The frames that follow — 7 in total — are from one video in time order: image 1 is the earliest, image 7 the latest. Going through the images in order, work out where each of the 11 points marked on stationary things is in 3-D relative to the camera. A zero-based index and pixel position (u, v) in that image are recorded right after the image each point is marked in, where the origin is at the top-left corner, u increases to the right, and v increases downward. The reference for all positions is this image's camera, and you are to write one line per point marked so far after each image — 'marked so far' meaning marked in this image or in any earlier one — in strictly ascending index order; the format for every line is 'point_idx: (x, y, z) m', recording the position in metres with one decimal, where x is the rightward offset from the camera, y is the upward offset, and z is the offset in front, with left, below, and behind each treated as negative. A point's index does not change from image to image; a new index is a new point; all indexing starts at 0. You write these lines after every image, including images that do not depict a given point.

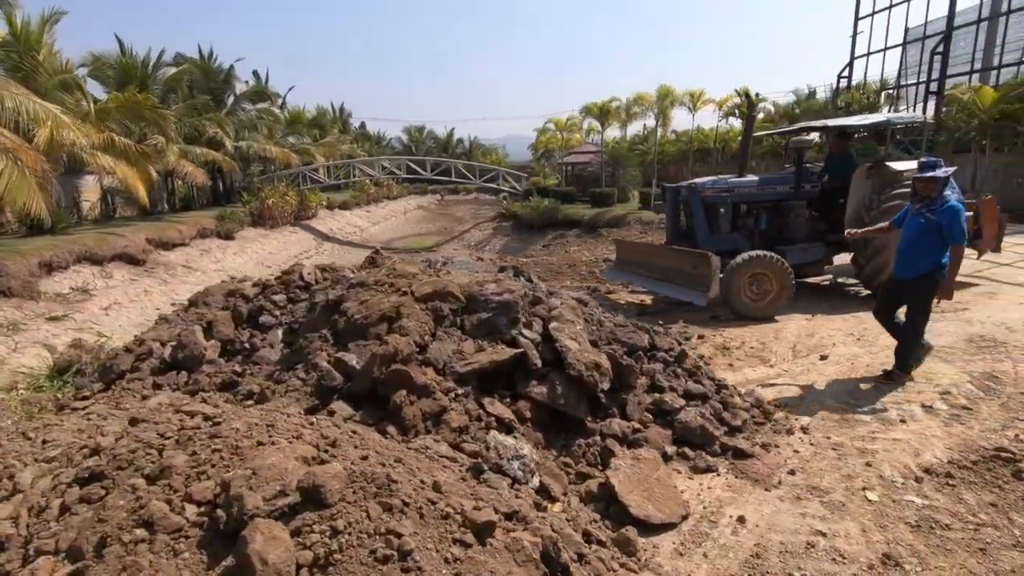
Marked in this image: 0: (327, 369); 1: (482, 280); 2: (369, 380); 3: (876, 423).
0: (-1.1, -0.5, +3.3) m
1: (-0.2, +0.1, +4.1) m
2: (-0.8, -0.5, +3.1) m
3: (+2.6, -1.0, +3.9) m
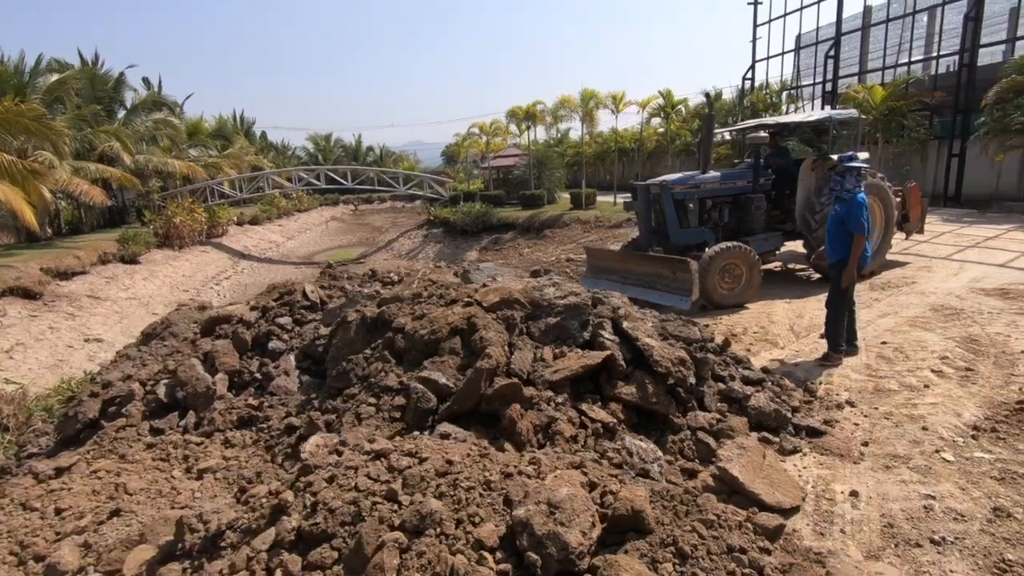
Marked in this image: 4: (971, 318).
0: (-0.5, -0.6, +3.1) m
1: (+0.2, 0.0, +4.0) m
2: (-0.2, -0.6, +2.9) m
3: (+3.1, -0.8, +4.2) m
4: (+5.0, -0.3, +5.8) m
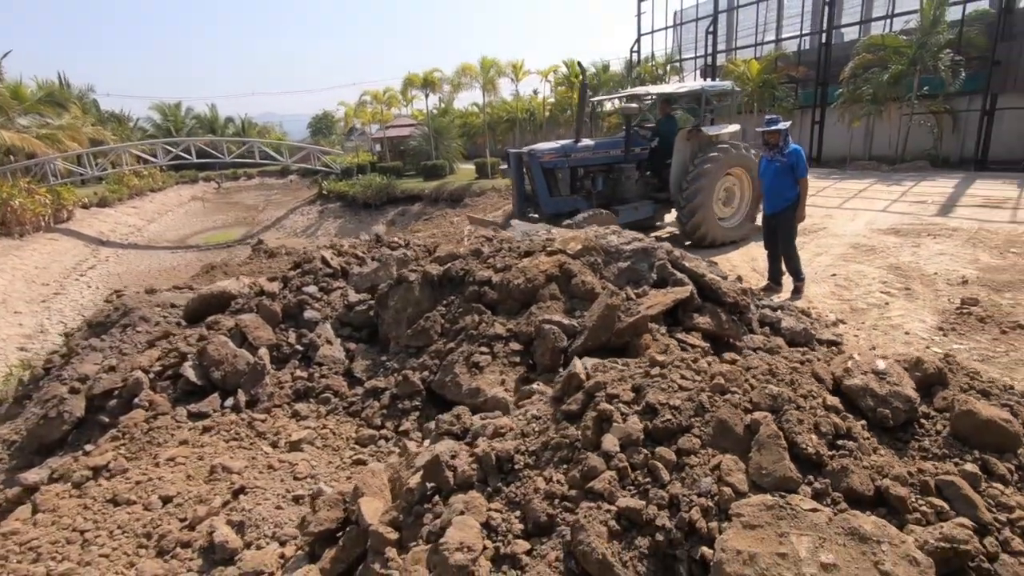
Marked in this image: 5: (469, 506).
0: (+0.2, -0.3, +3.2) m
1: (+0.7, +0.4, +4.2) m
2: (+0.6, -0.3, +3.2) m
3: (+3.5, -0.2, +5.2) m
4: (+4.9, +0.5, +7.1) m
5: (-0.1, -0.8, +1.9) m
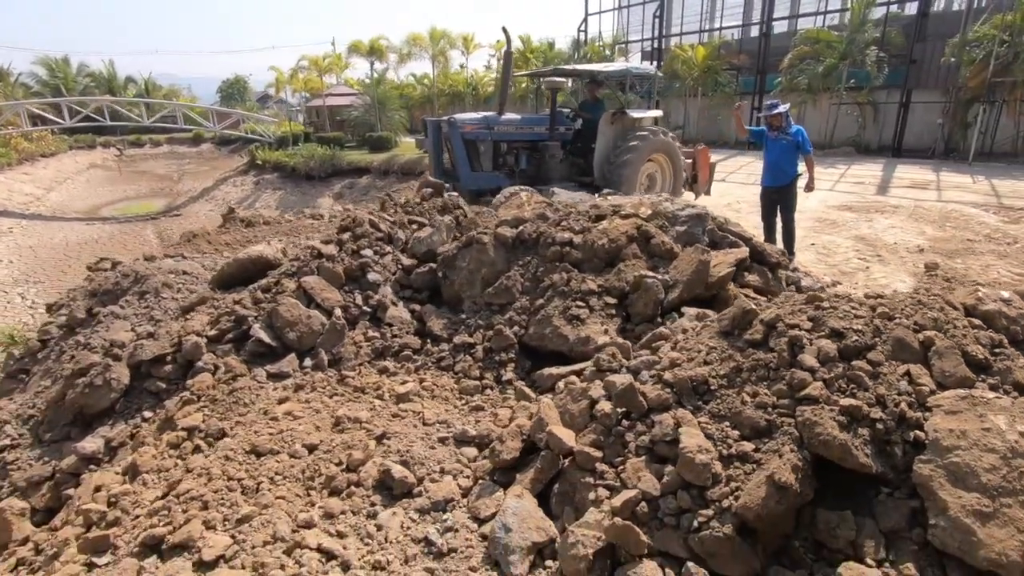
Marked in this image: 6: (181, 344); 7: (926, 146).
0: (+0.9, 0.0, +3.6) m
1: (+1.2, +0.8, +4.6) m
2: (+1.2, 0.0, +3.6) m
3: (+3.8, +0.2, +5.9) m
4: (+5.0, +0.9, +8.0) m
5: (+0.7, -0.6, +2.2) m
6: (-2.7, -0.5, +4.4) m
7: (+11.0, +3.8, +14.3) m
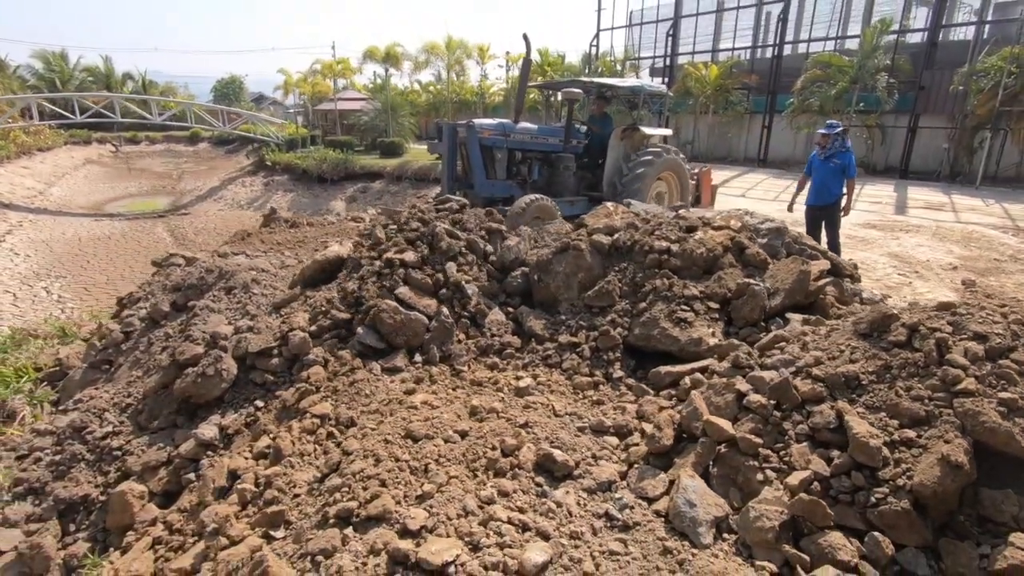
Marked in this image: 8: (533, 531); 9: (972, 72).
0: (+1.7, 0.0, +3.9) m
1: (+2.0, +0.7, +4.9) m
2: (+2.0, 0.0, +3.8) m
3: (+4.6, 0.0, +6.3) m
4: (+5.7, +0.7, +8.4) m
5: (+1.6, -0.6, +2.5) m
6: (-1.9, -0.4, +4.5) m
7: (+11.6, +3.3, +14.9) m
8: (+0.1, -1.1, +2.5) m
9: (+11.4, +5.3, +13.3) m
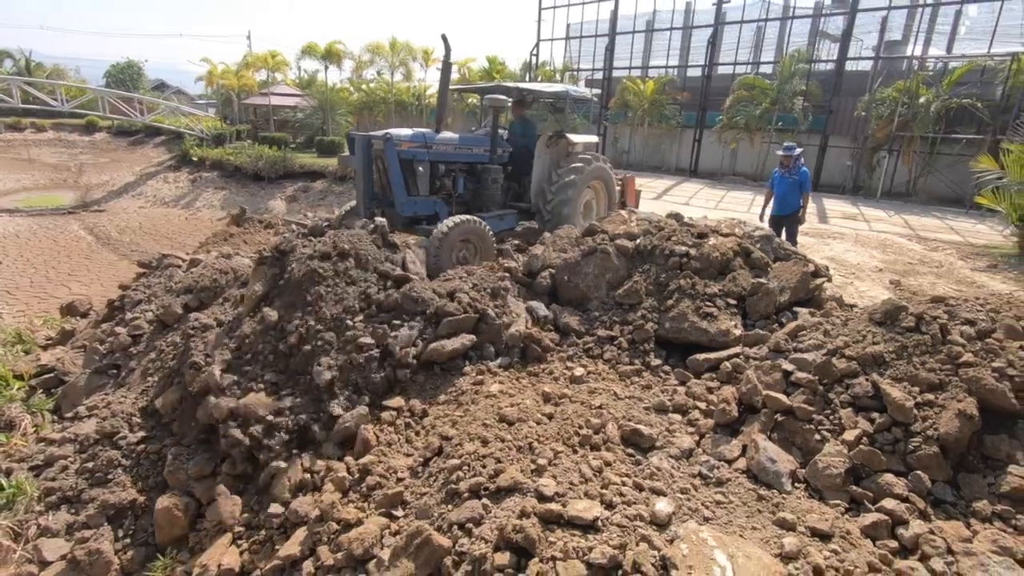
0: (+2.1, 0.0, +4.5) m
1: (+2.2, +0.7, +5.6) m
2: (+2.4, 0.0, +4.6) m
3: (+4.6, 0.0, +7.4) m
4: (+5.4, +0.7, +9.6) m
5: (+2.2, -0.6, +3.2) m
6: (-1.6, -0.4, +4.7) m
7: (+10.2, +3.3, +16.9) m
8: (+0.7, -1.1, +2.9) m
9: (+10.3, +5.4, +15.4) m
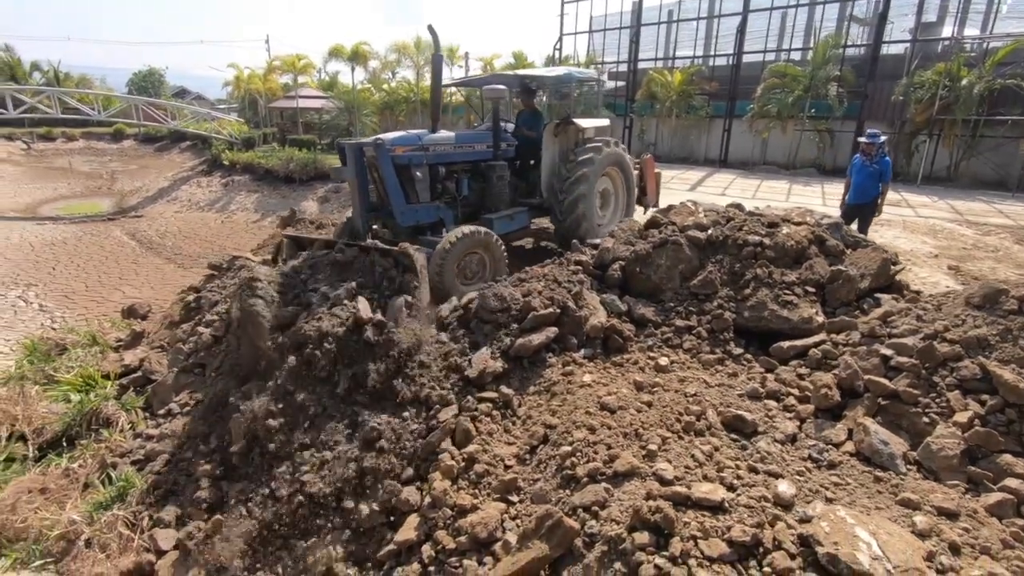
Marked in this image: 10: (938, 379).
0: (+2.8, +0.1, +4.6) m
1: (+2.9, +0.8, +5.6) m
2: (+3.1, +0.1, +4.6) m
3: (+5.4, +0.2, +7.3) m
4: (+6.2, +0.9, +9.6) m
5: (+2.8, -0.5, +3.2) m
6: (-0.9, -0.4, +4.8) m
7: (+11.2, +3.7, +16.7) m
8: (+1.4, -1.0, +3.0) m
9: (+11.1, +5.7, +15.1) m
10: (+2.6, -0.6, +3.3) m
